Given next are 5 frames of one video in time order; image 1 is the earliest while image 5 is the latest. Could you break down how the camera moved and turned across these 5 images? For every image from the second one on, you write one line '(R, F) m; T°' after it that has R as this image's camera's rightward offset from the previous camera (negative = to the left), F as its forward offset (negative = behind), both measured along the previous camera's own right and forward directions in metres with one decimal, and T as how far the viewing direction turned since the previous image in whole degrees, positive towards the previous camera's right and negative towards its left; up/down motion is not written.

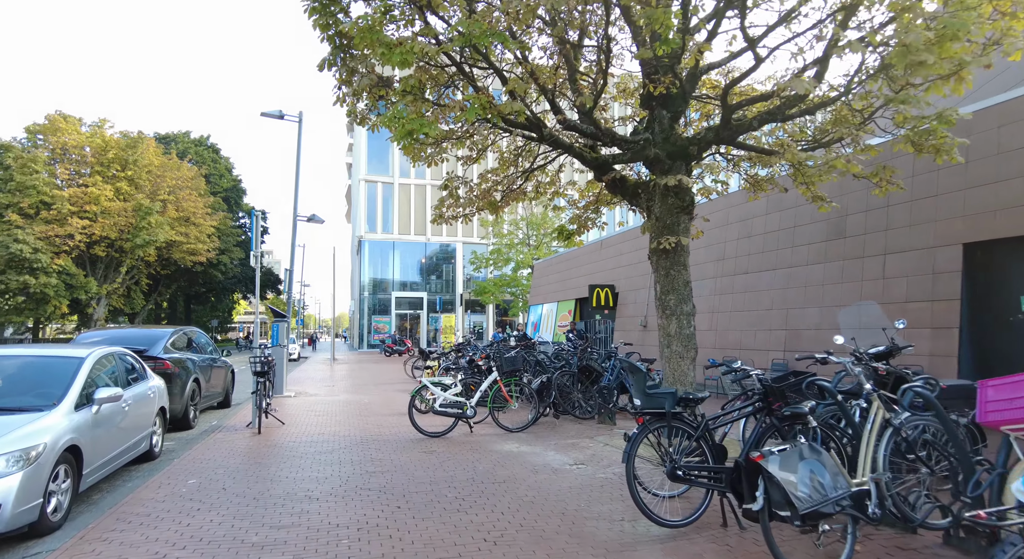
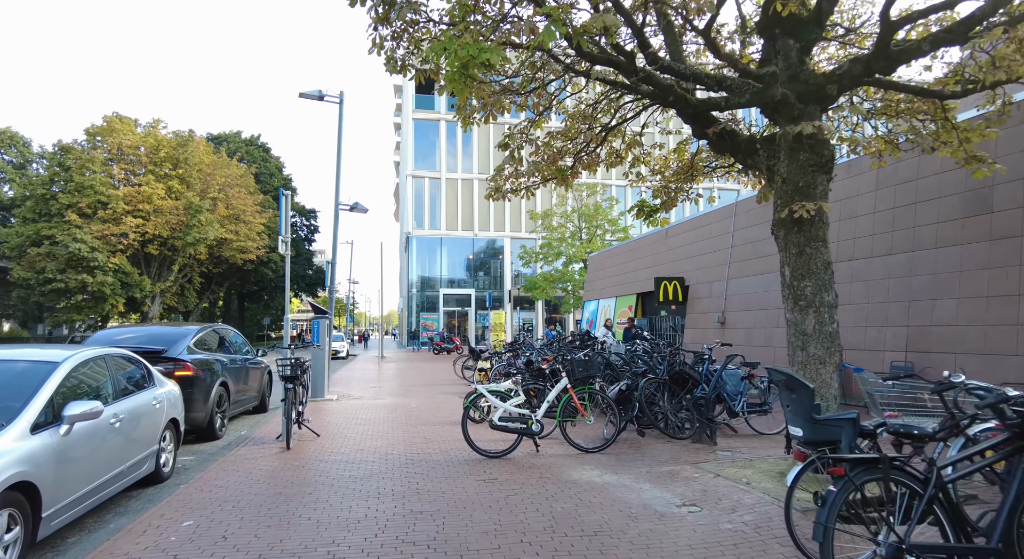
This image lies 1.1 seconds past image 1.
(-0.3, +1.4) m; -5°
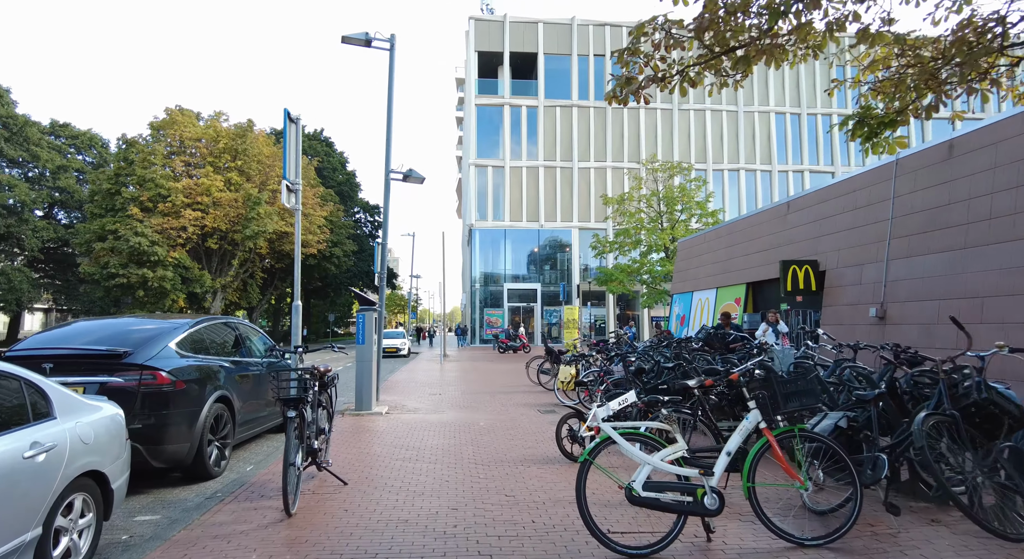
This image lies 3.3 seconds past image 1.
(-0.6, +2.8) m; -6°
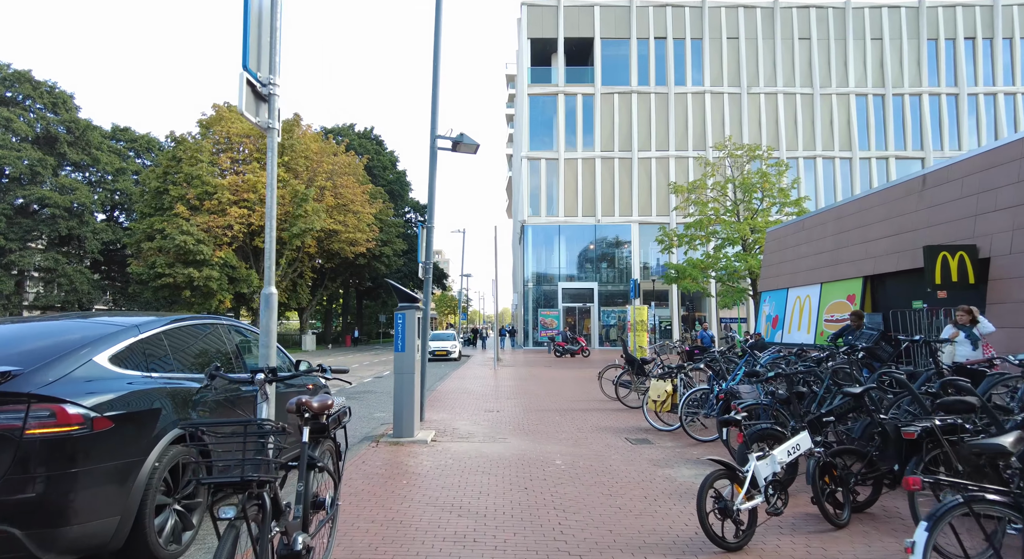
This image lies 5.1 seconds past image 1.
(-0.4, +2.3) m; -5°
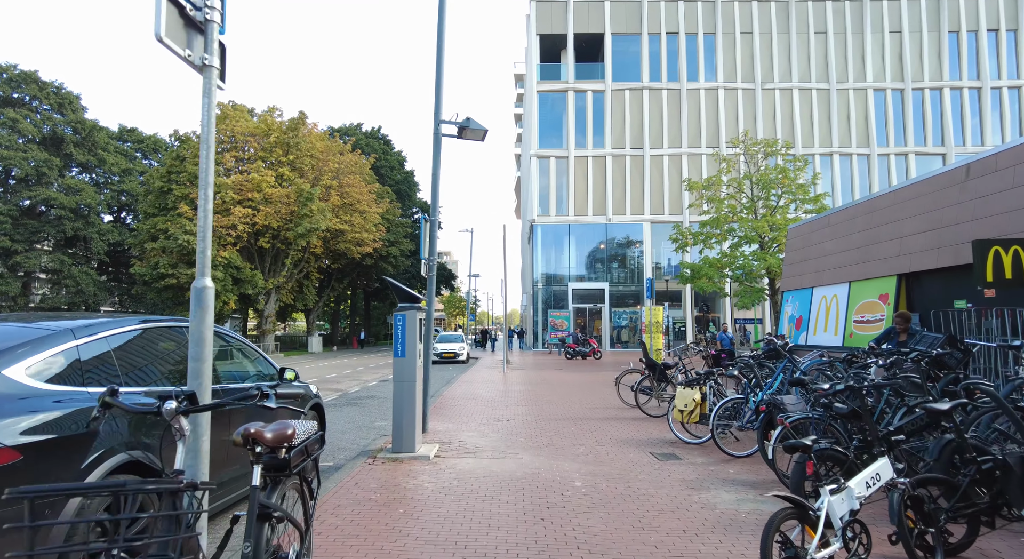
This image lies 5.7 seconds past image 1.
(0.0, +0.8) m; -1°
